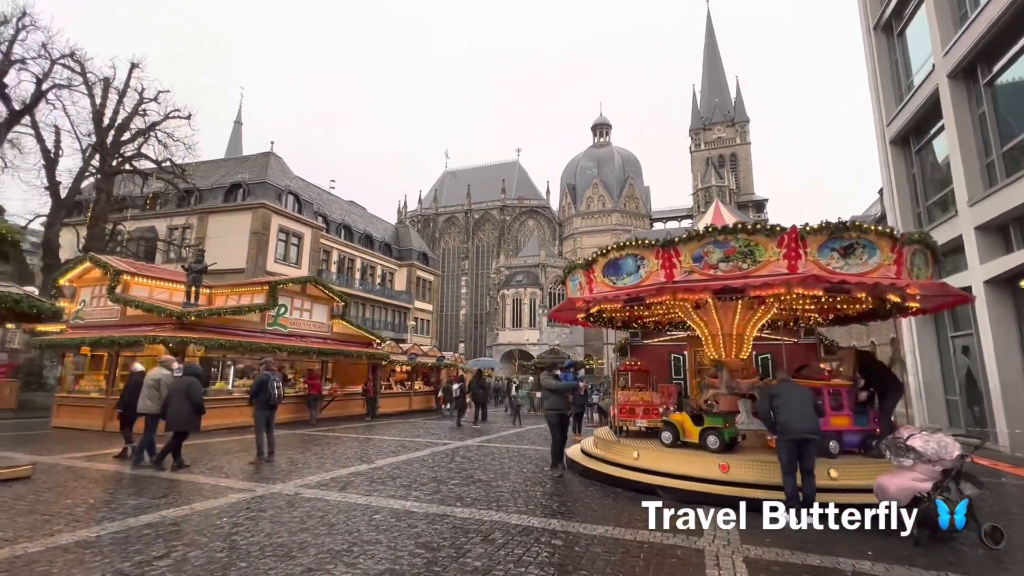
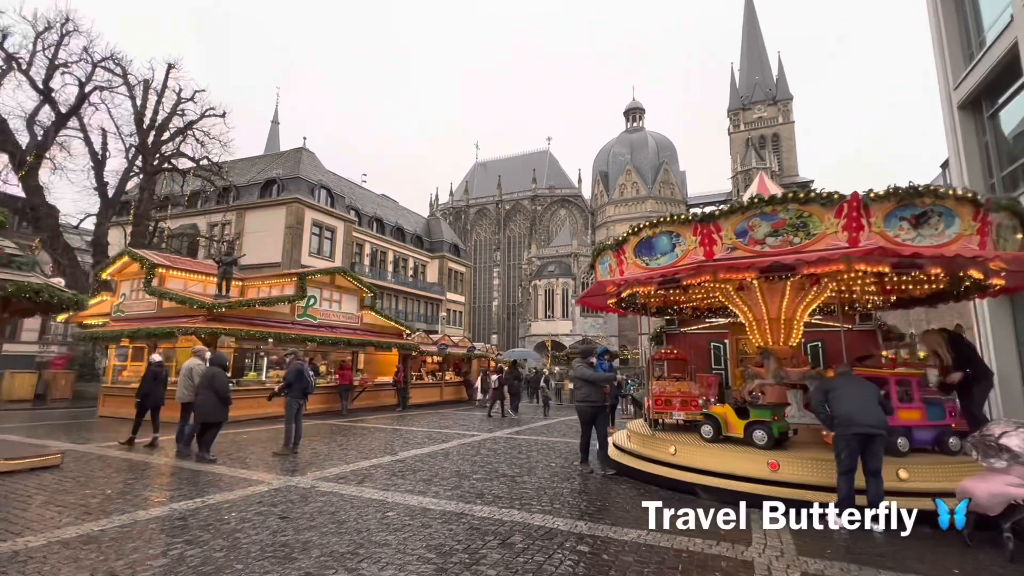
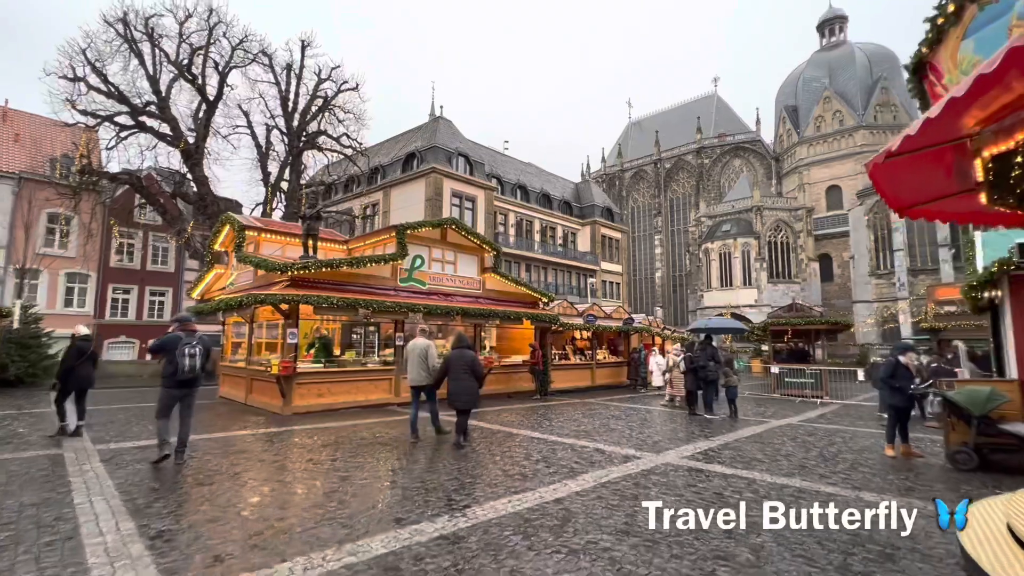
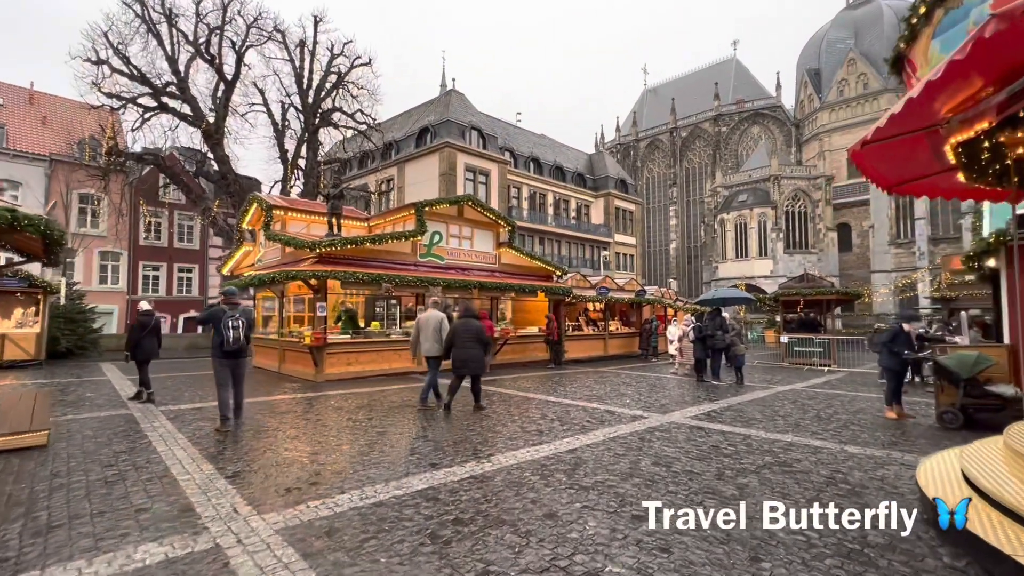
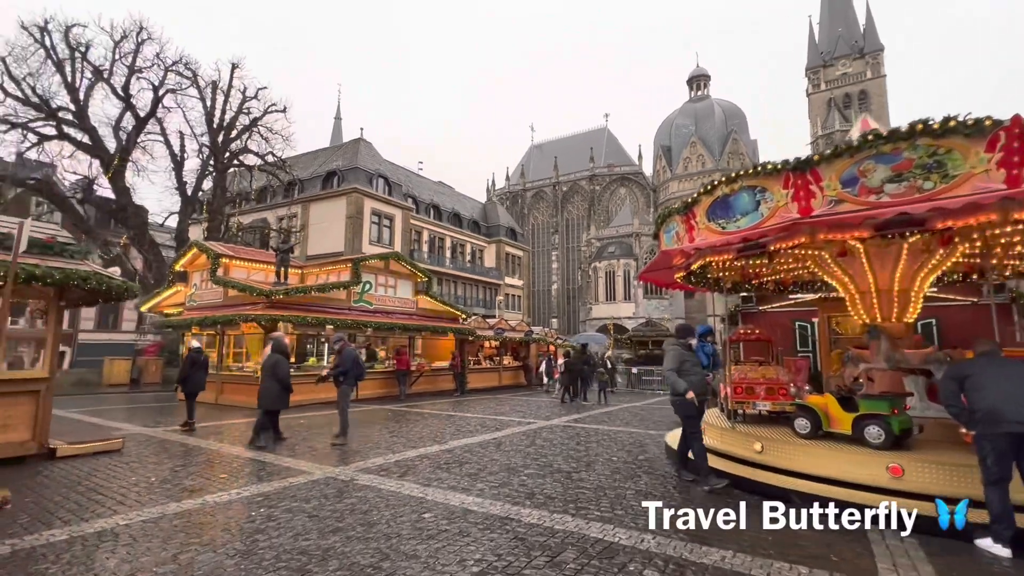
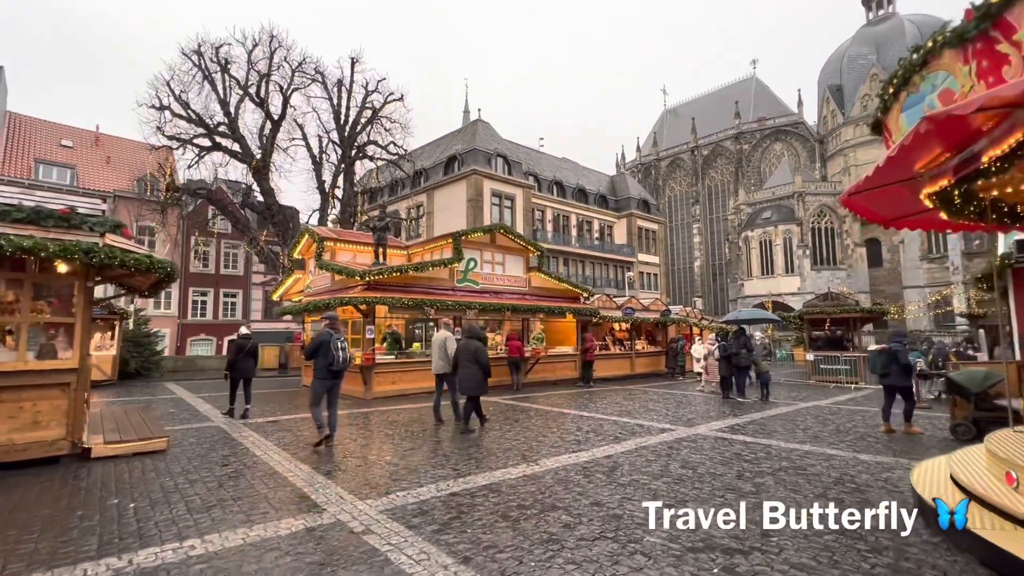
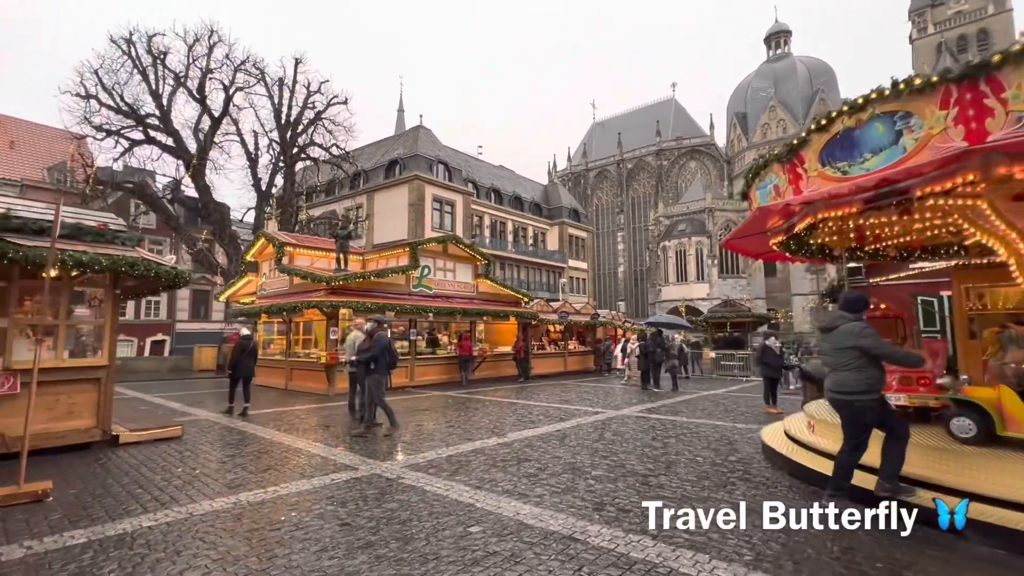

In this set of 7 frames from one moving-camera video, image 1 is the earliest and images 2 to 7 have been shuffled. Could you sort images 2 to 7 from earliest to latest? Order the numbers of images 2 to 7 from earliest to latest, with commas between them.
2, 5, 7, 6, 4, 3
